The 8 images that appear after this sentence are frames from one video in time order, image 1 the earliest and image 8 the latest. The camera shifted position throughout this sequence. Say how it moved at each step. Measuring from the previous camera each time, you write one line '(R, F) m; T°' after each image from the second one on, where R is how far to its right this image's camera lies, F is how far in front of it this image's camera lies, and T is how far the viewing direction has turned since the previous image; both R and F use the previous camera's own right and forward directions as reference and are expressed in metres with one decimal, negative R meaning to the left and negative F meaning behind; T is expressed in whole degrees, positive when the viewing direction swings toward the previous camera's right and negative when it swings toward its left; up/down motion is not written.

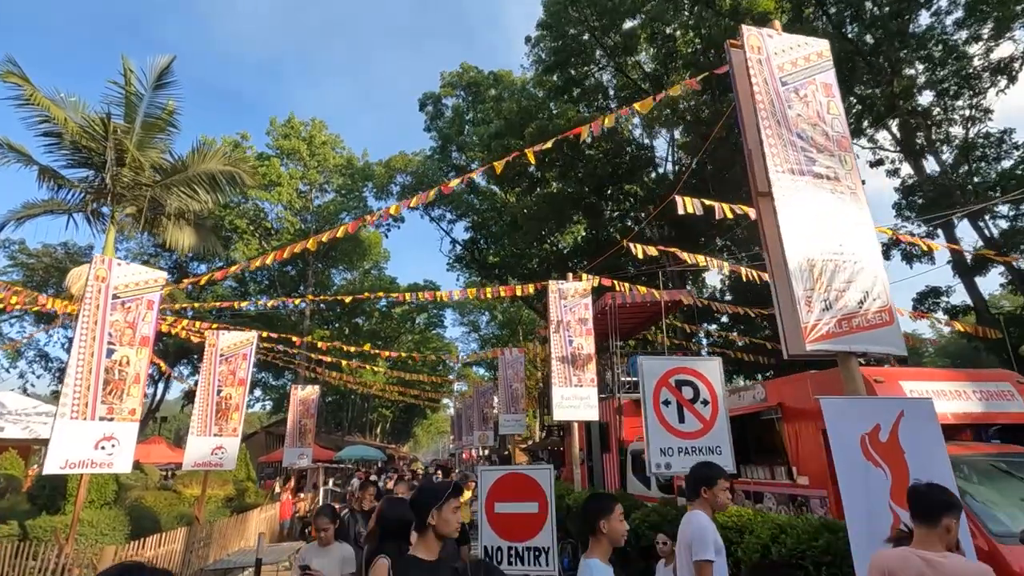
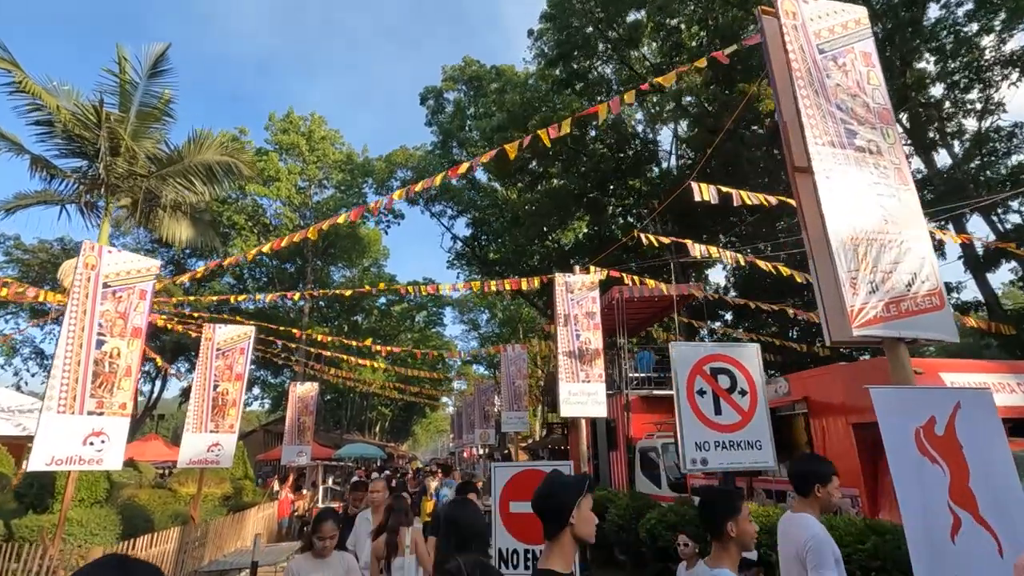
(-0.1, +0.3) m; 0°
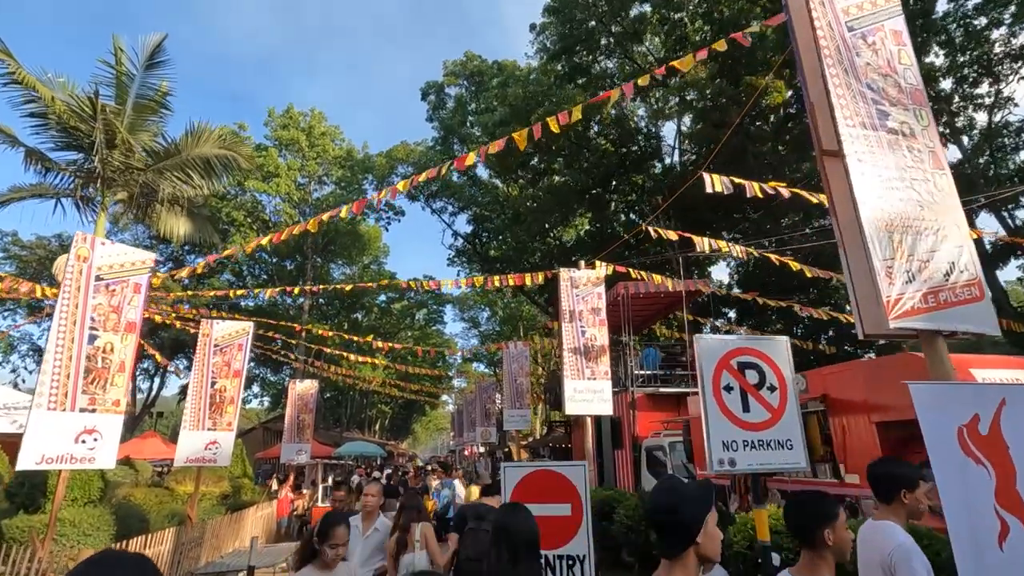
(-0.1, +0.2) m; 0°
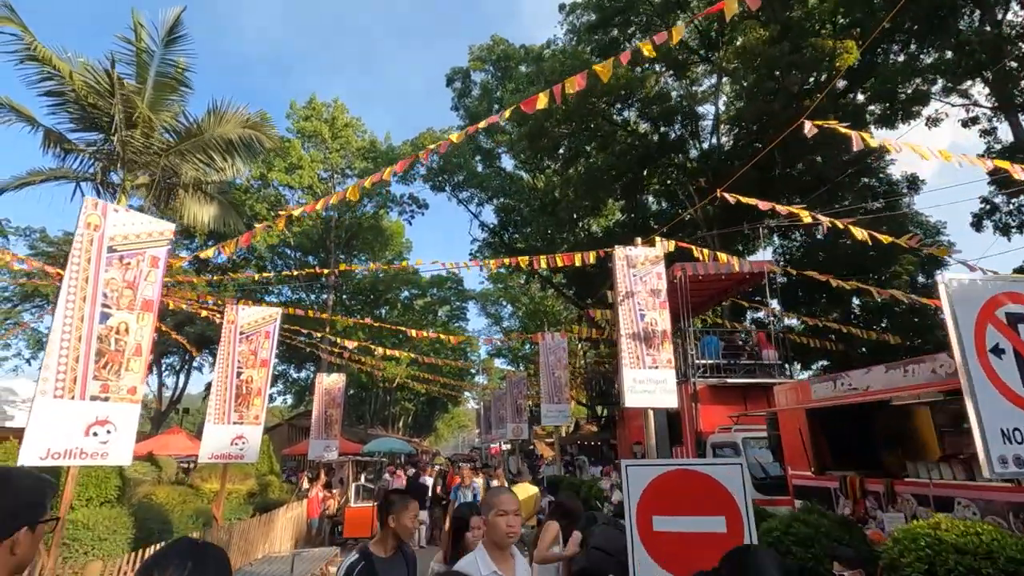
(-0.5, +0.9) m; -2°
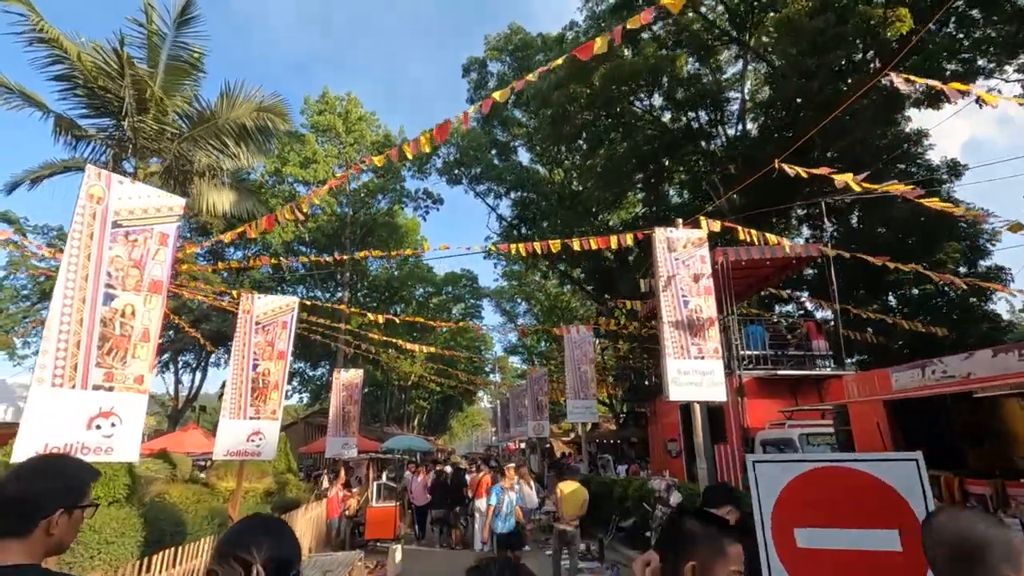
(-0.3, +0.6) m; -1°
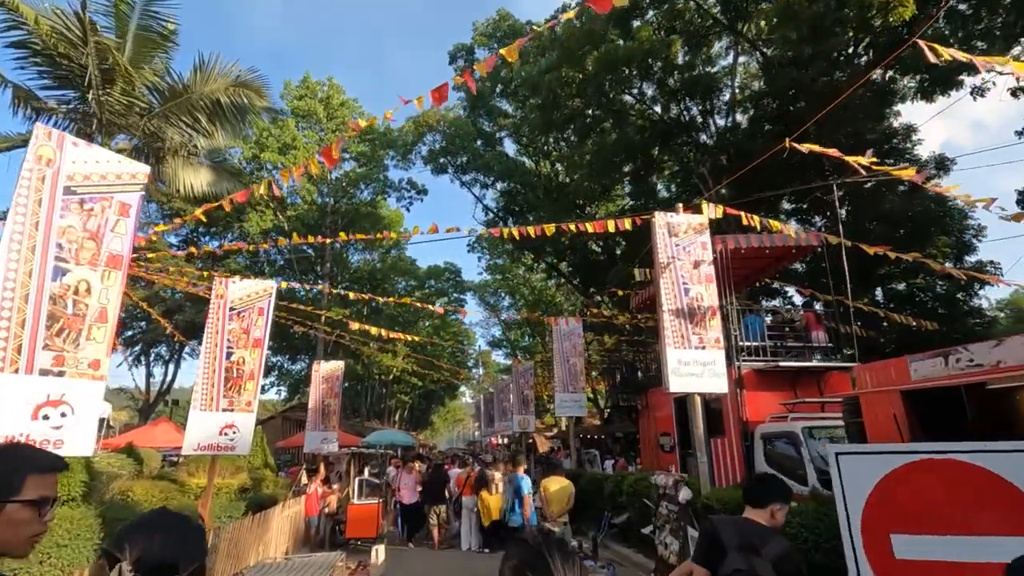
(-0.2, +0.4) m; +2°
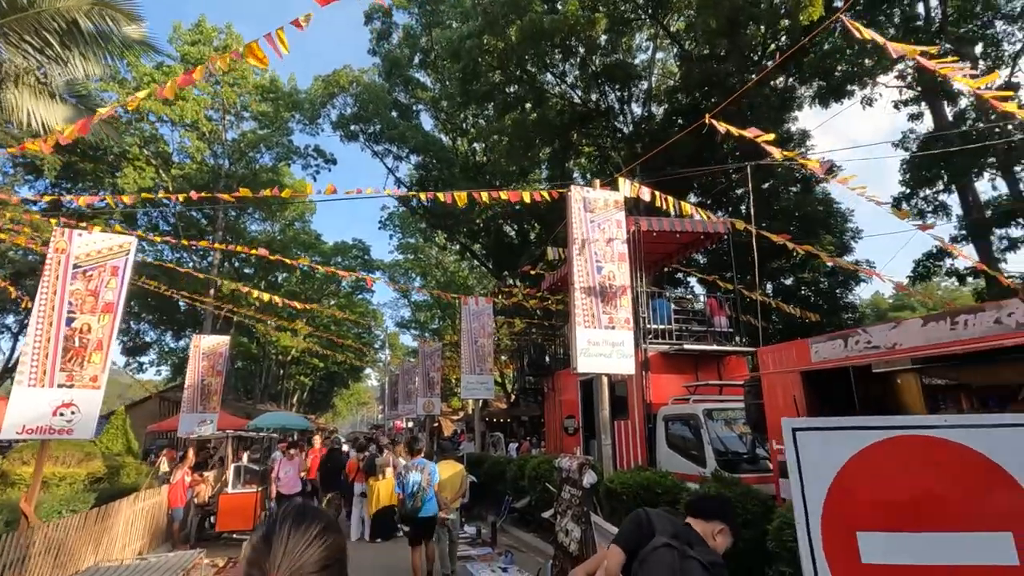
(+0.1, +0.6) m; +9°
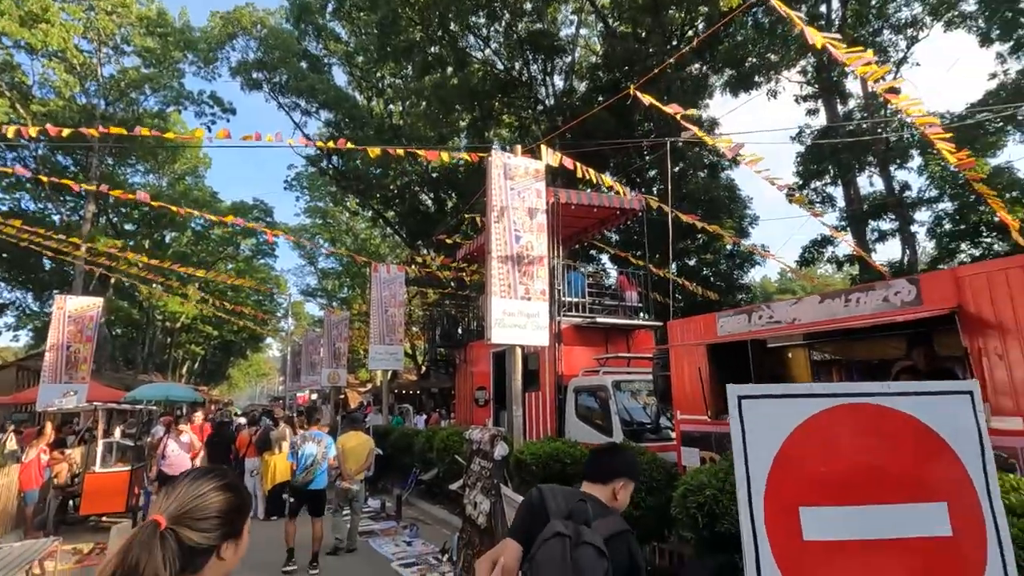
(0.0, +0.3) m; +9°
